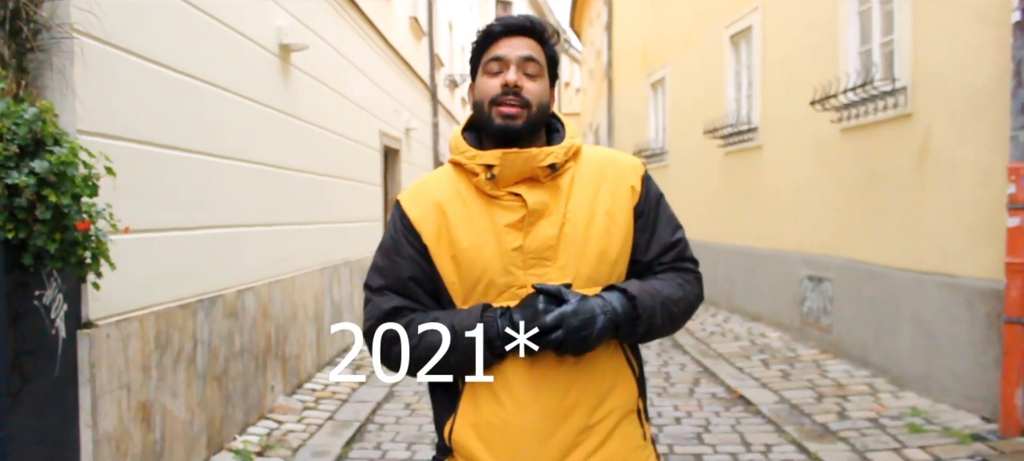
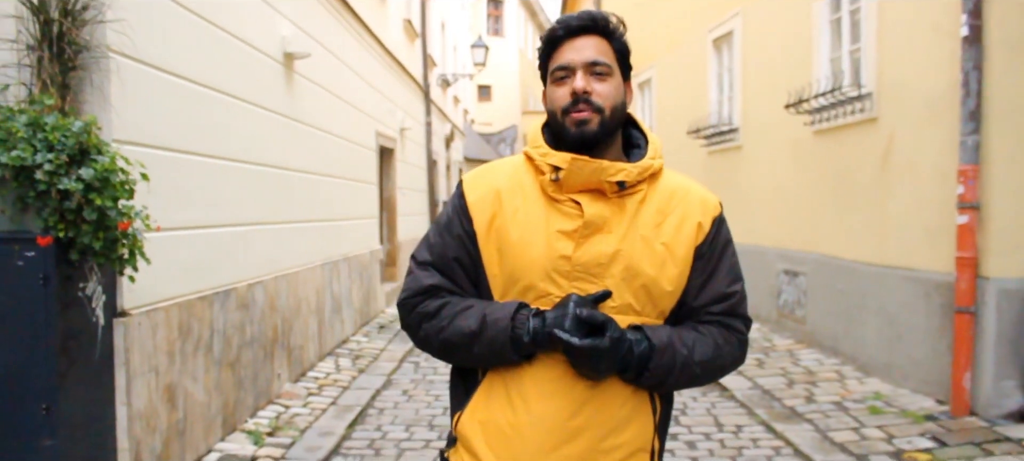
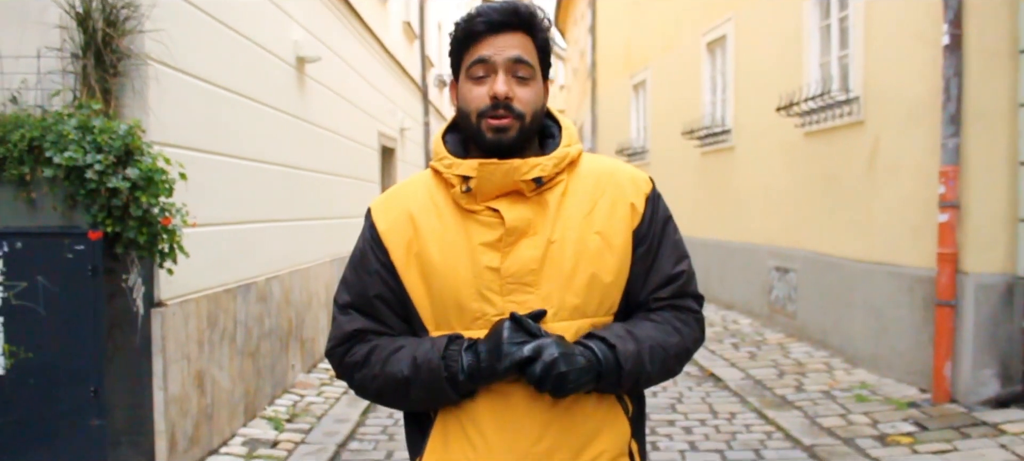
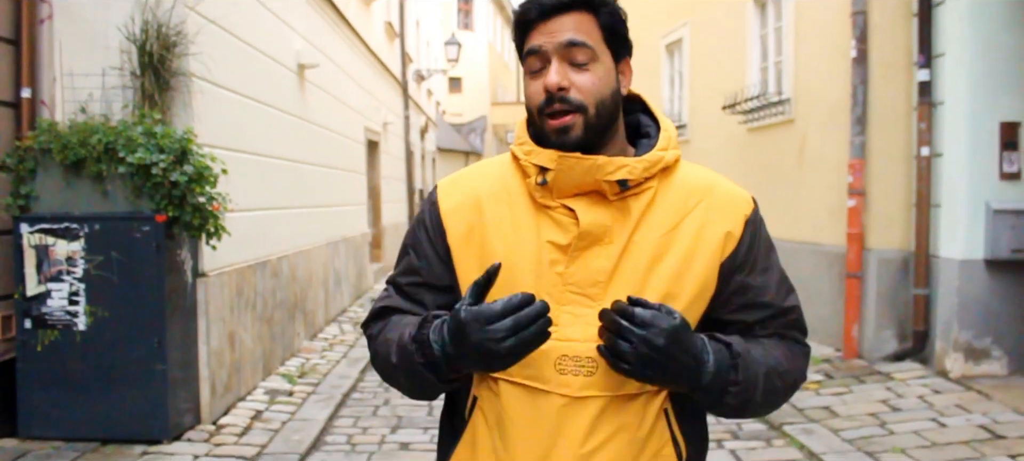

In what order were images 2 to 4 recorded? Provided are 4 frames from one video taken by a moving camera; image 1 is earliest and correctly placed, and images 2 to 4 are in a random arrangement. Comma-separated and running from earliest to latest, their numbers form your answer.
2, 3, 4
